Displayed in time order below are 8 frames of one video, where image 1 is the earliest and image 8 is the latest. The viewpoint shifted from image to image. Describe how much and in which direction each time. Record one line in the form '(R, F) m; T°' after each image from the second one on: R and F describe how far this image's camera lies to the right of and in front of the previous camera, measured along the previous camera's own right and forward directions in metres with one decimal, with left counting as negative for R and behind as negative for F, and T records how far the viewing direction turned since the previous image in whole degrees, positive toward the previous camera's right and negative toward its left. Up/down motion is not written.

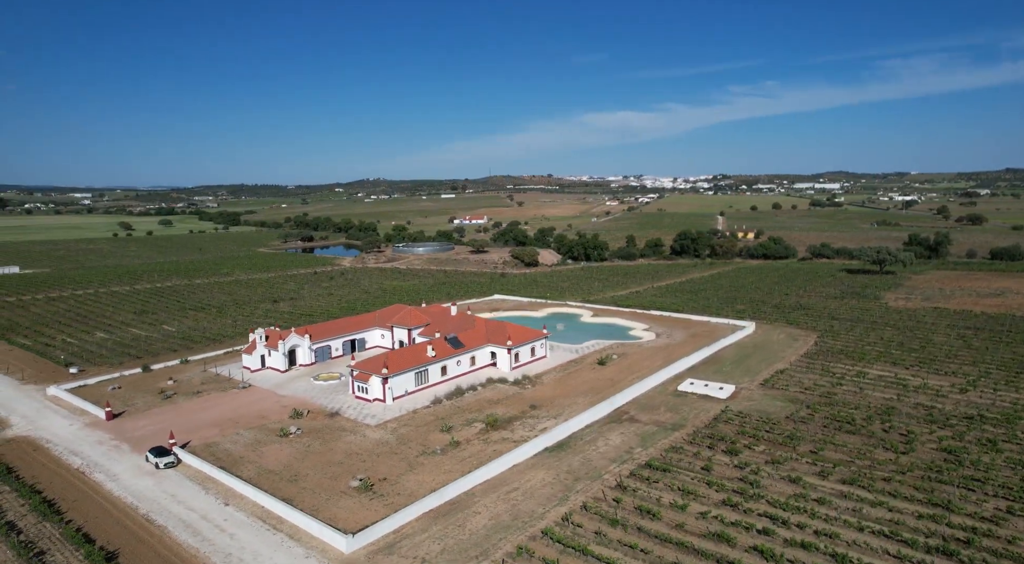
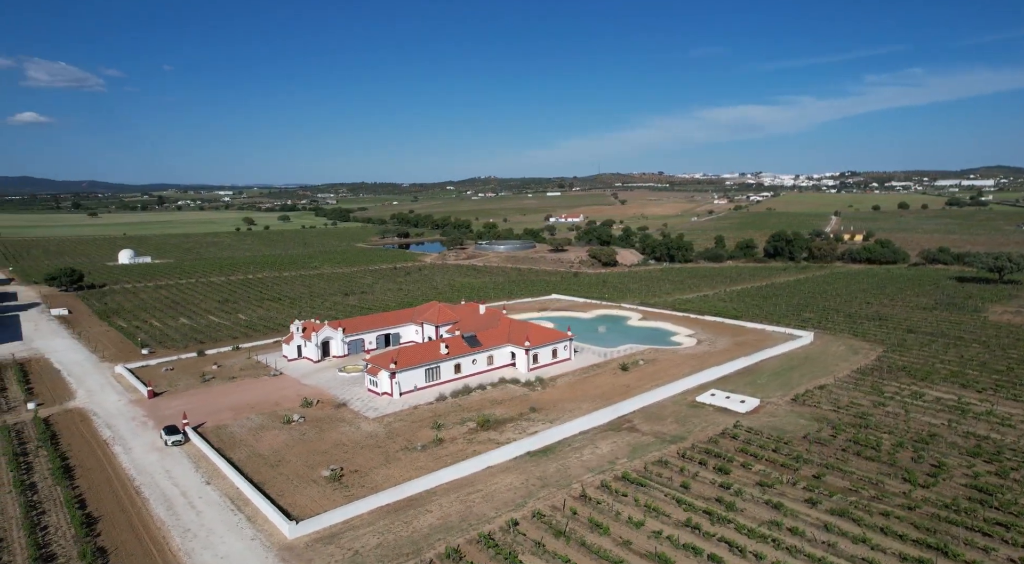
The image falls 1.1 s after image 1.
(+4.7, +0.5) m; -10°
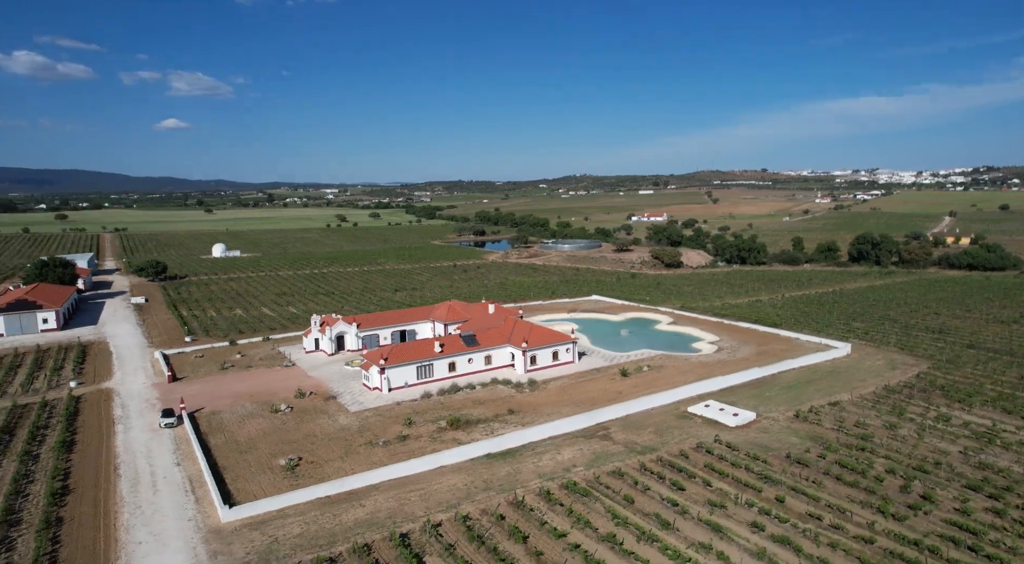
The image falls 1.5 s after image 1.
(+5.0, +0.5) m; -9°
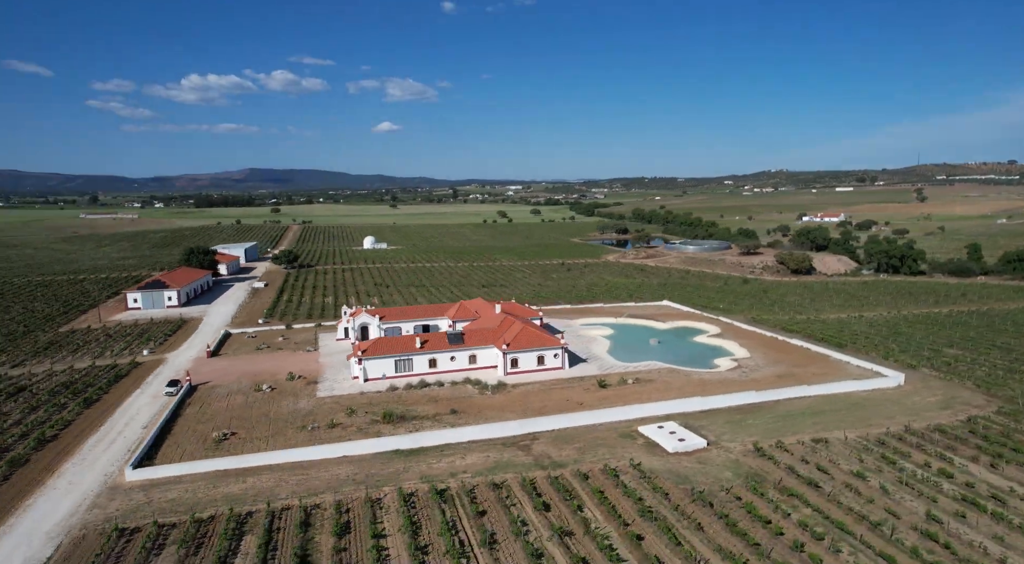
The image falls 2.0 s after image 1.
(+10.2, +1.7) m; -16°
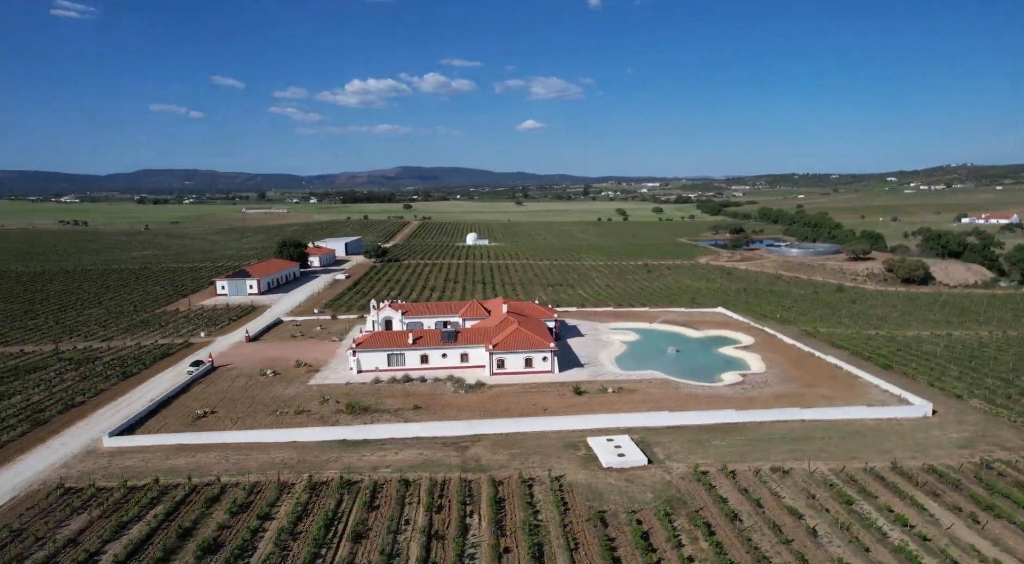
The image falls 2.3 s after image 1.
(+7.6, +1.0) m; -12°
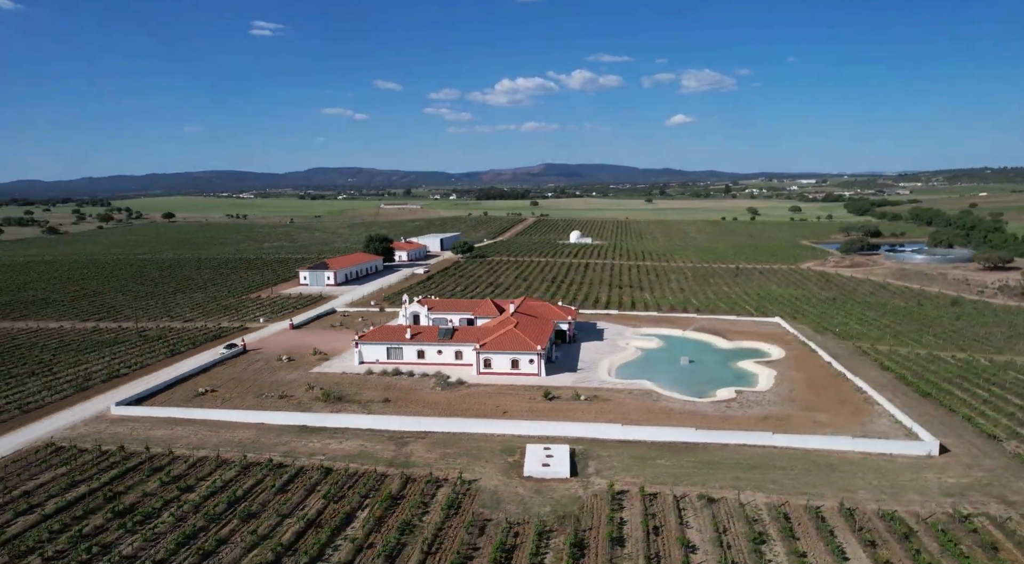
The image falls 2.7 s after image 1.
(+7.7, +1.1) m; -13°
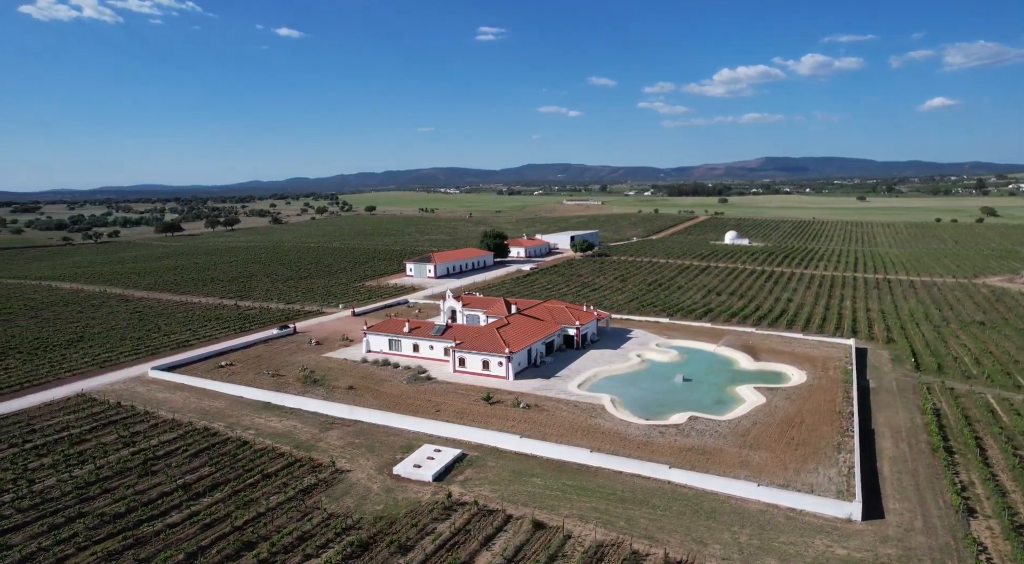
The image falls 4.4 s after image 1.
(+11.5, +2.1) m; -18°
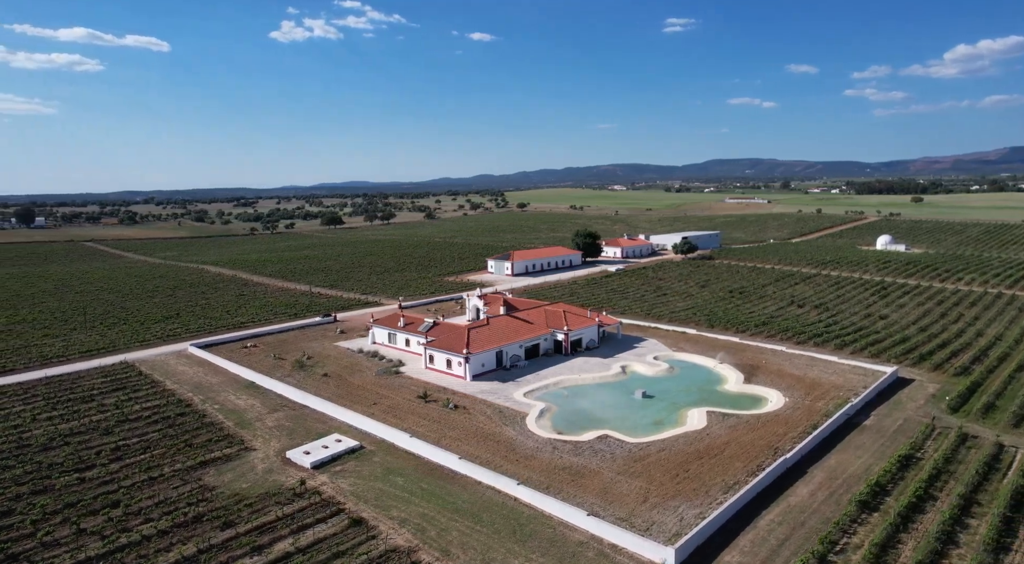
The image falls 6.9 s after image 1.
(+10.7, +1.6) m; -16°
